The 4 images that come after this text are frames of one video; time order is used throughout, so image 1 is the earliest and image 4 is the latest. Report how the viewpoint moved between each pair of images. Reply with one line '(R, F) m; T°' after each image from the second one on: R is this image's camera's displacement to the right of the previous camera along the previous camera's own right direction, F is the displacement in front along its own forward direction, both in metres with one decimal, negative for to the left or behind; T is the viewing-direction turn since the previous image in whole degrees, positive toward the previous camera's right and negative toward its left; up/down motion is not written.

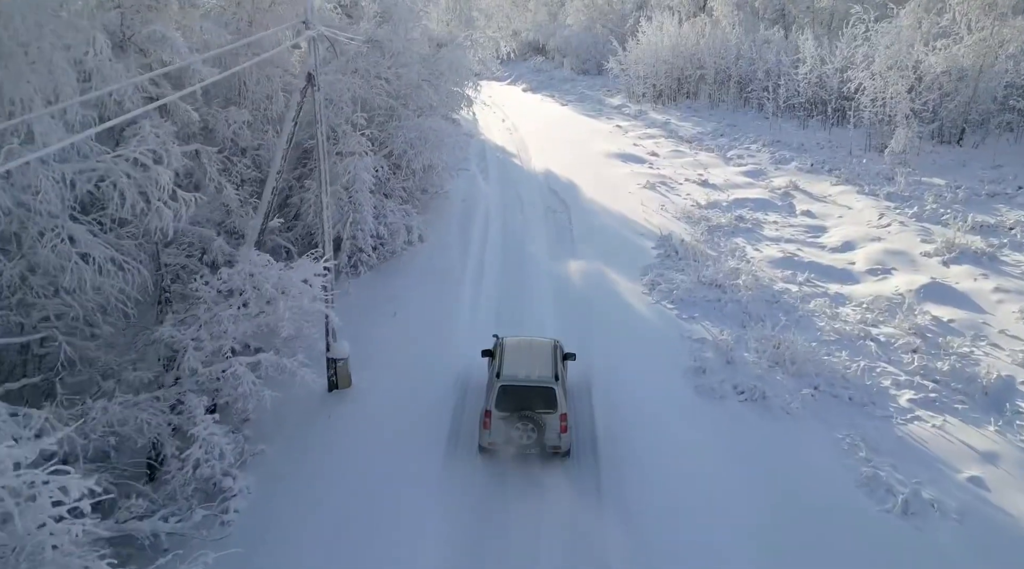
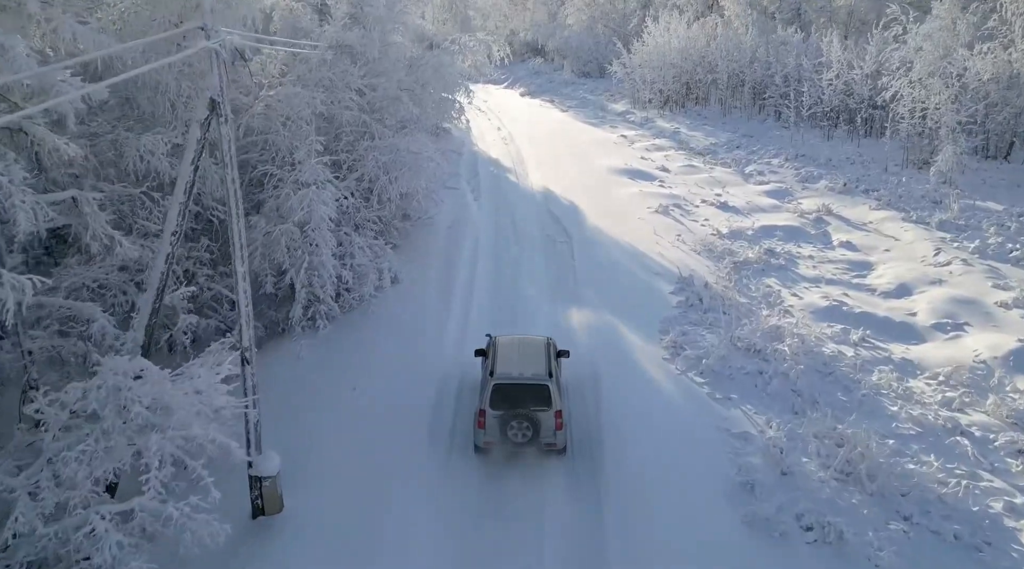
(+0.2, +3.4) m; 0°
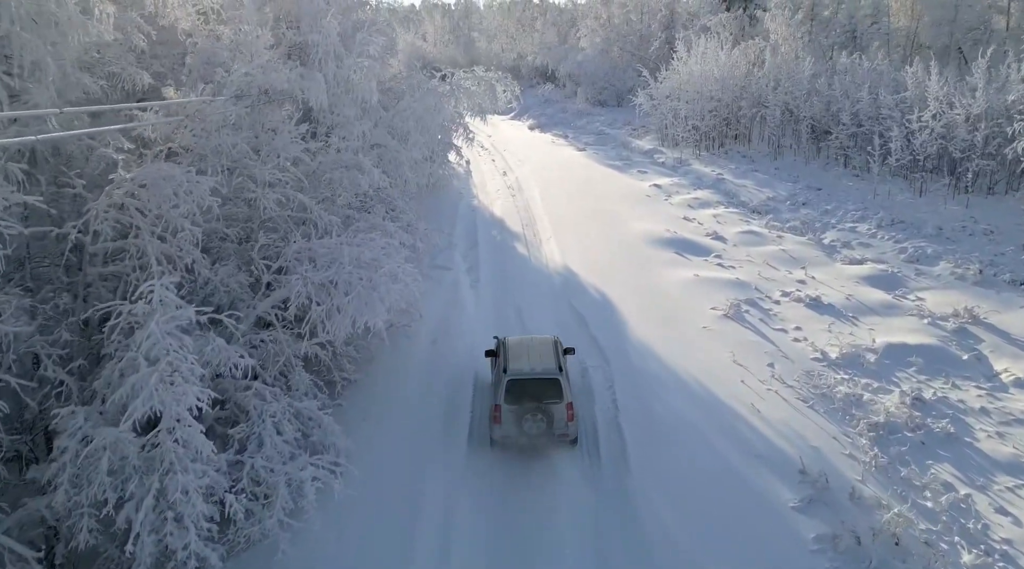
(-0.1, +7.1) m; 0°
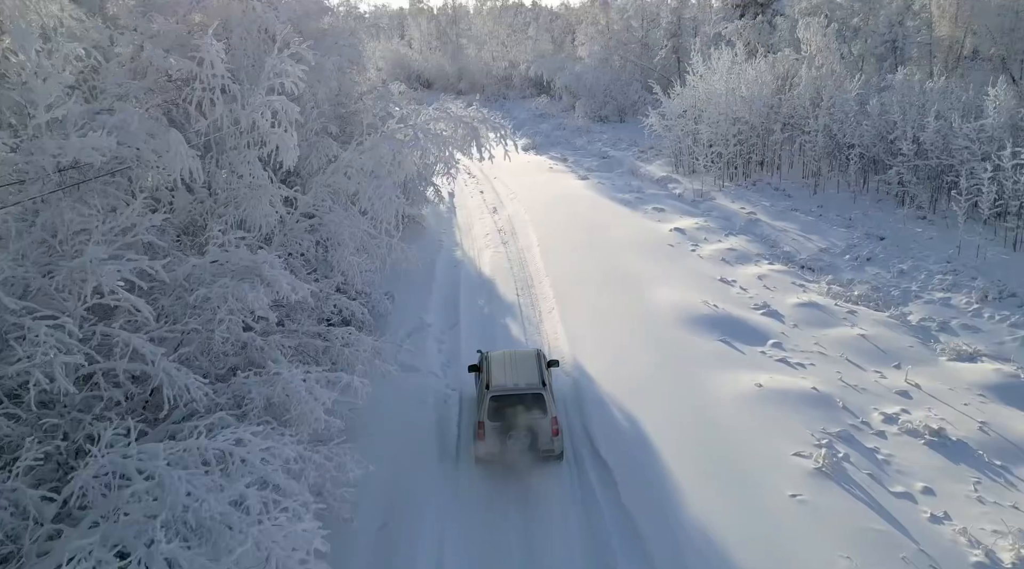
(0.0, +5.7) m; +1°
